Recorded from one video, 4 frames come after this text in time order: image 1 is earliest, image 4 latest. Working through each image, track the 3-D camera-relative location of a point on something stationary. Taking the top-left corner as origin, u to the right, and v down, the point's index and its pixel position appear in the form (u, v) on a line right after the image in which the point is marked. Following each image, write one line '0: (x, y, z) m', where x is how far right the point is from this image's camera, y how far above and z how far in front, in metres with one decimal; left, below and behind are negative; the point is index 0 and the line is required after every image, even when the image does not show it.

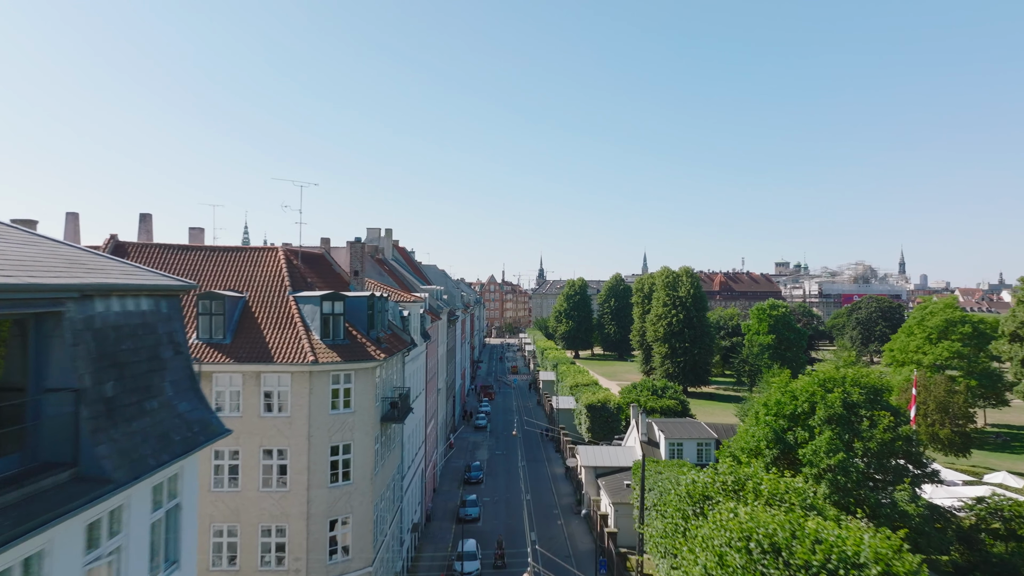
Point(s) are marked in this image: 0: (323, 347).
0: (-6.3, -2.0, +19.5) m
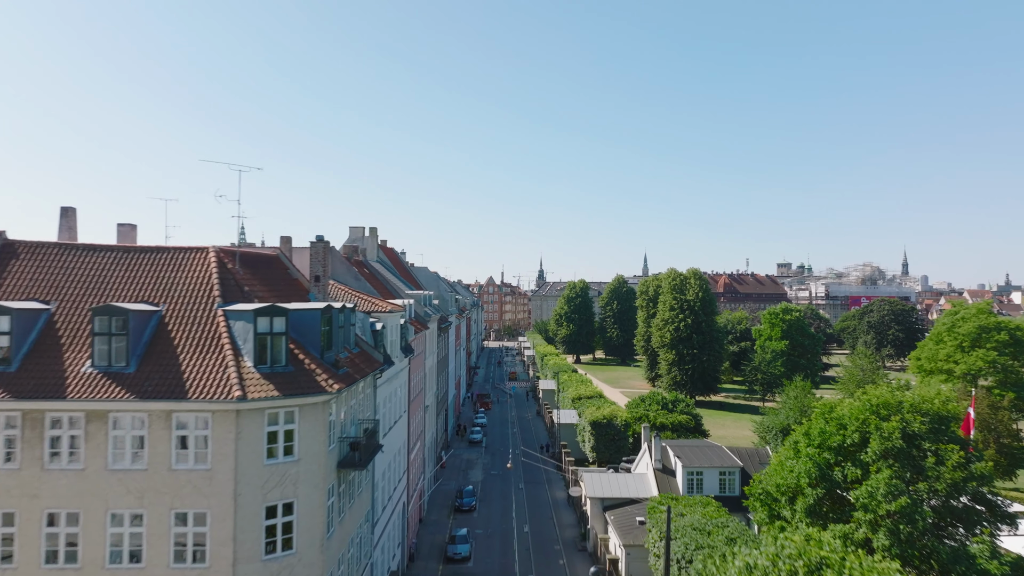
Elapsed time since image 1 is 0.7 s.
0: (-6.5, -2.3, +15.0) m
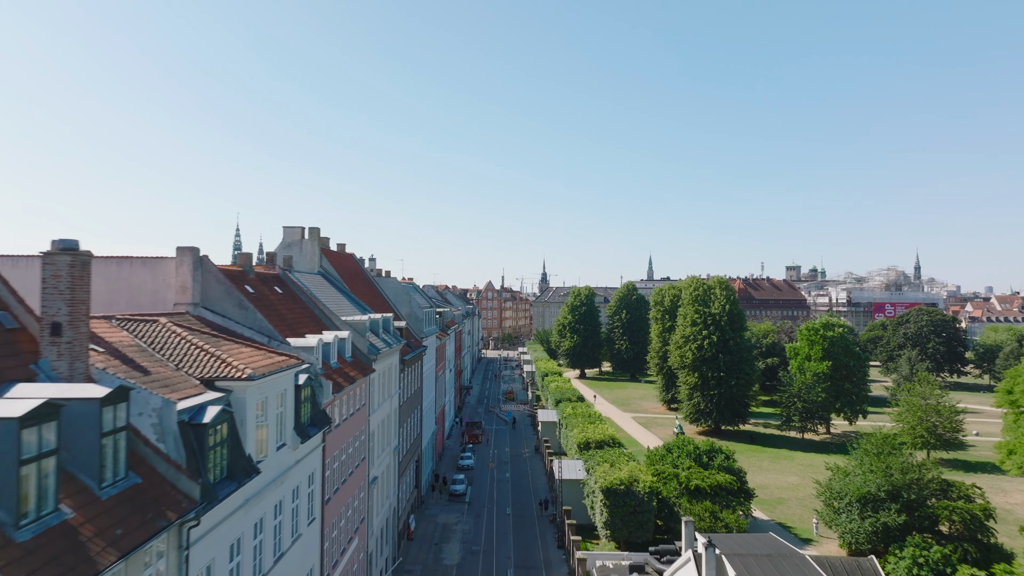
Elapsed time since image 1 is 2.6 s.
0: (-7.5, -3.3, +3.7) m
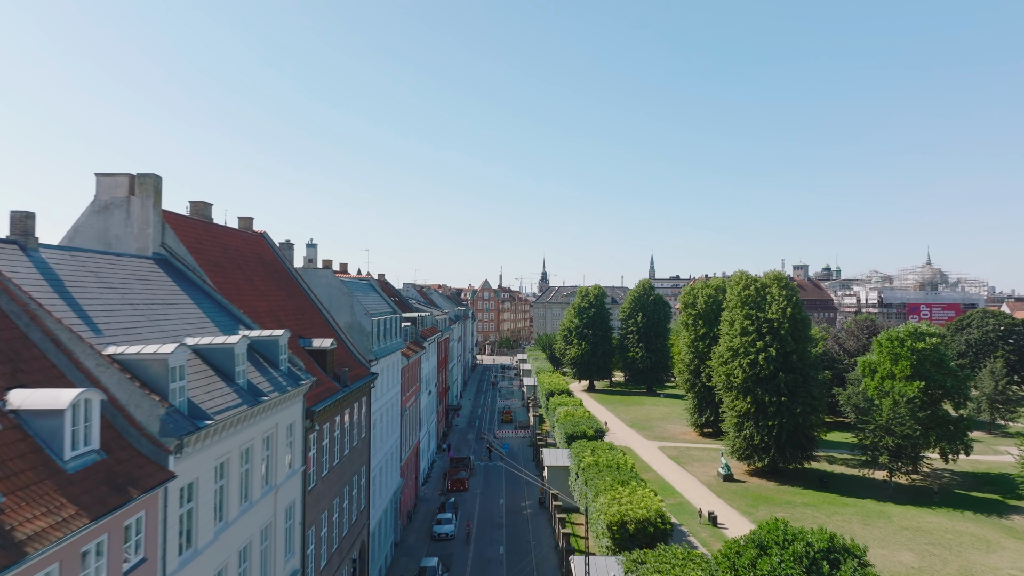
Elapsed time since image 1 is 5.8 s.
0: (-7.7, -3.2, -11.7) m
